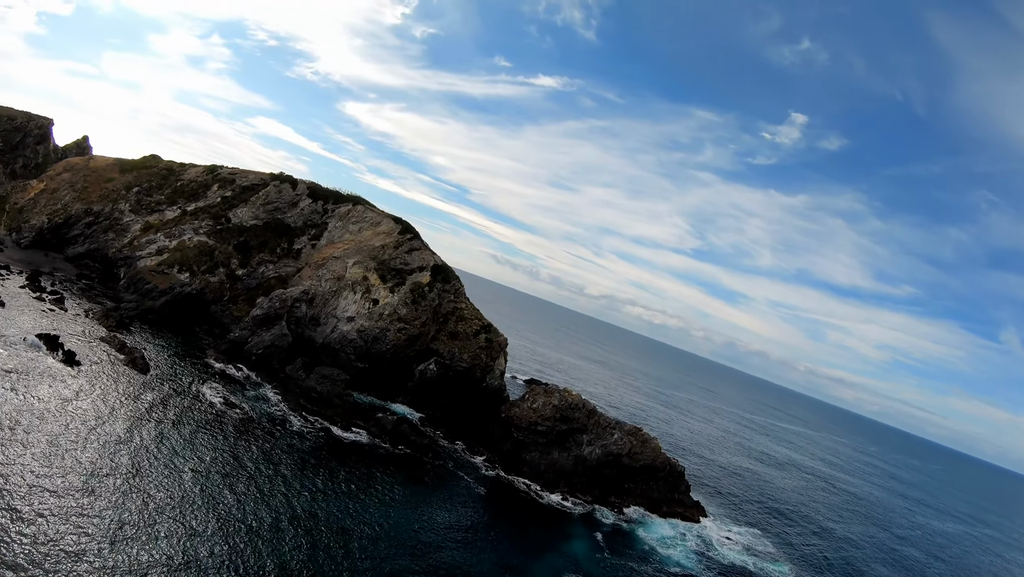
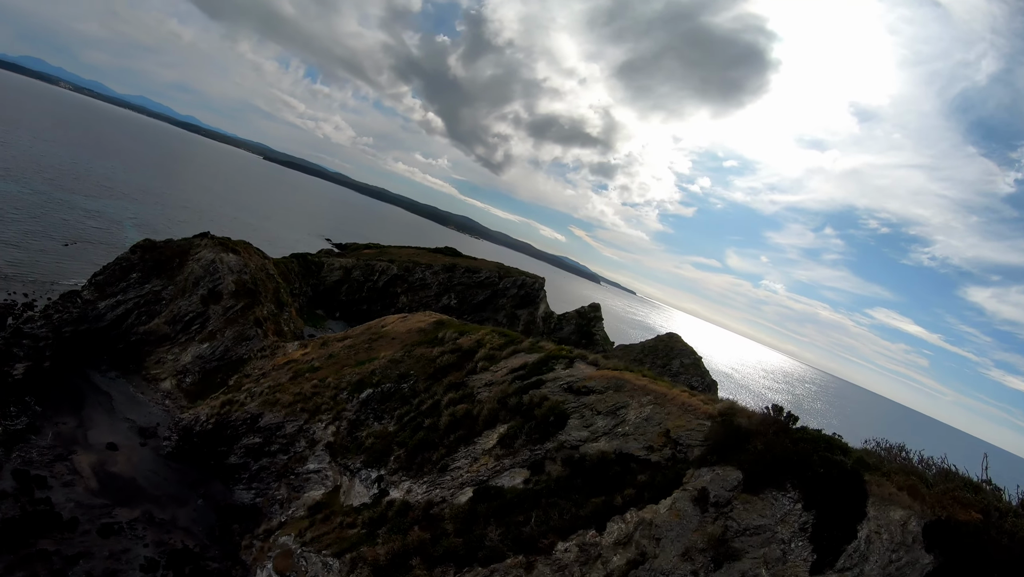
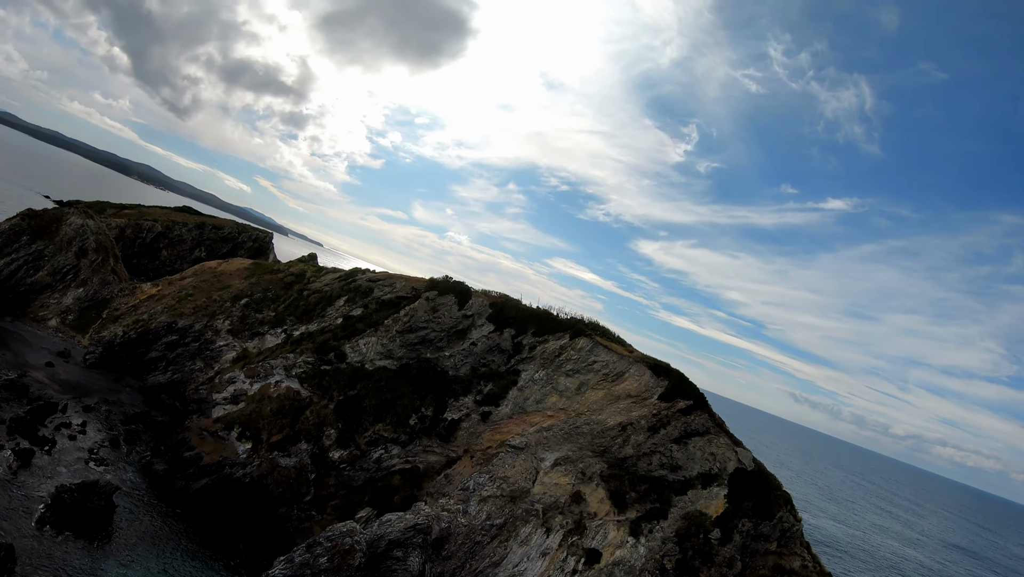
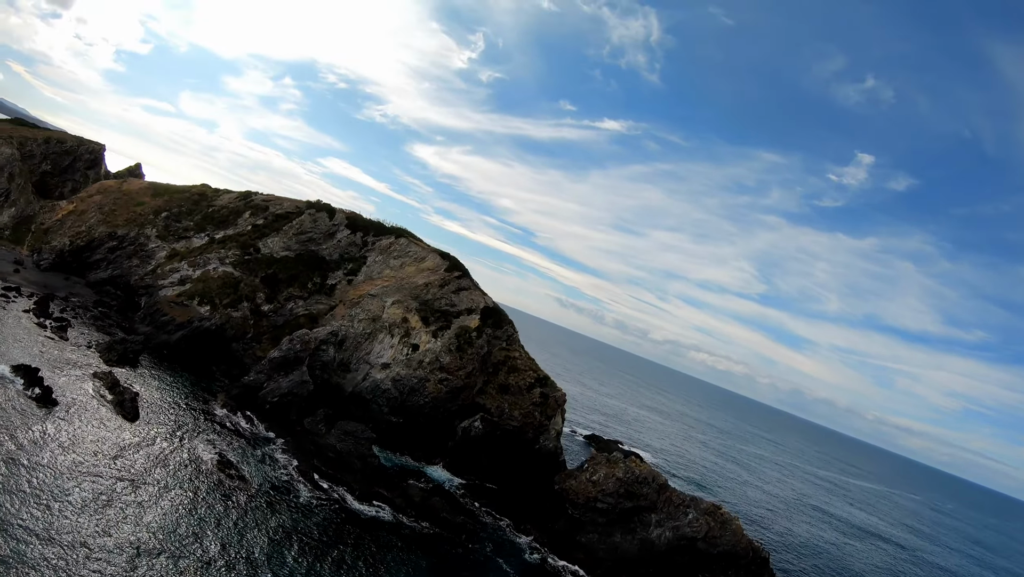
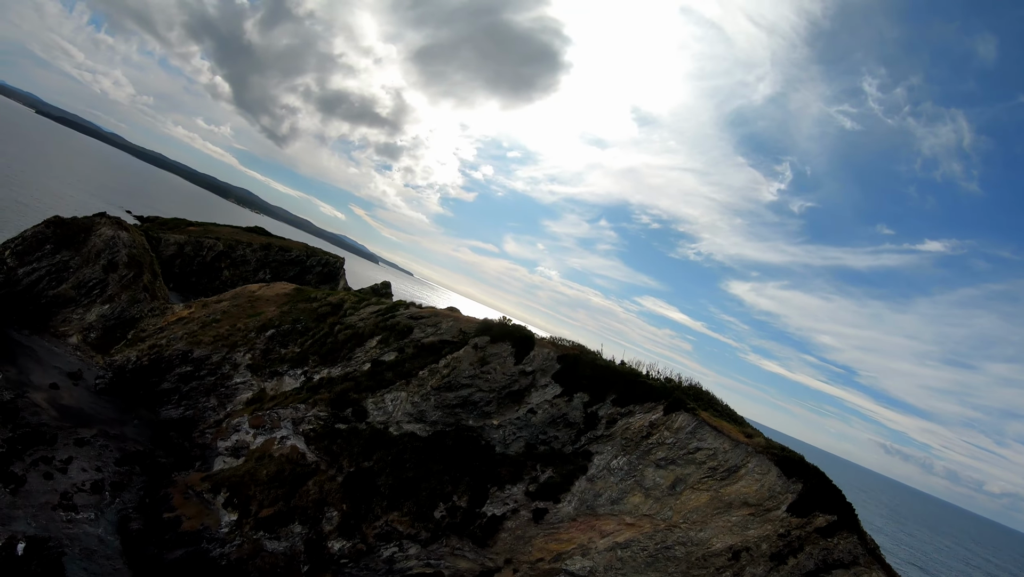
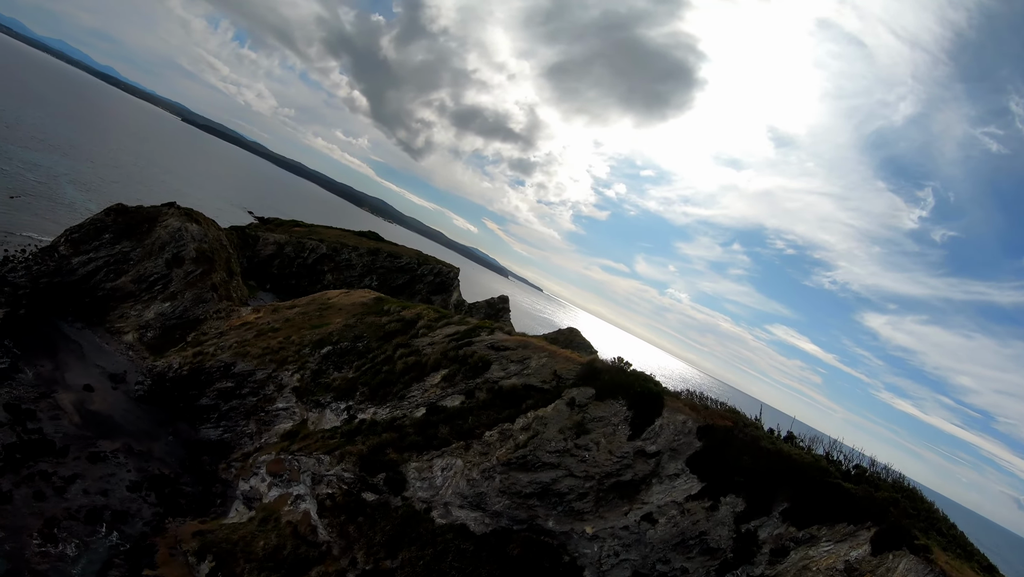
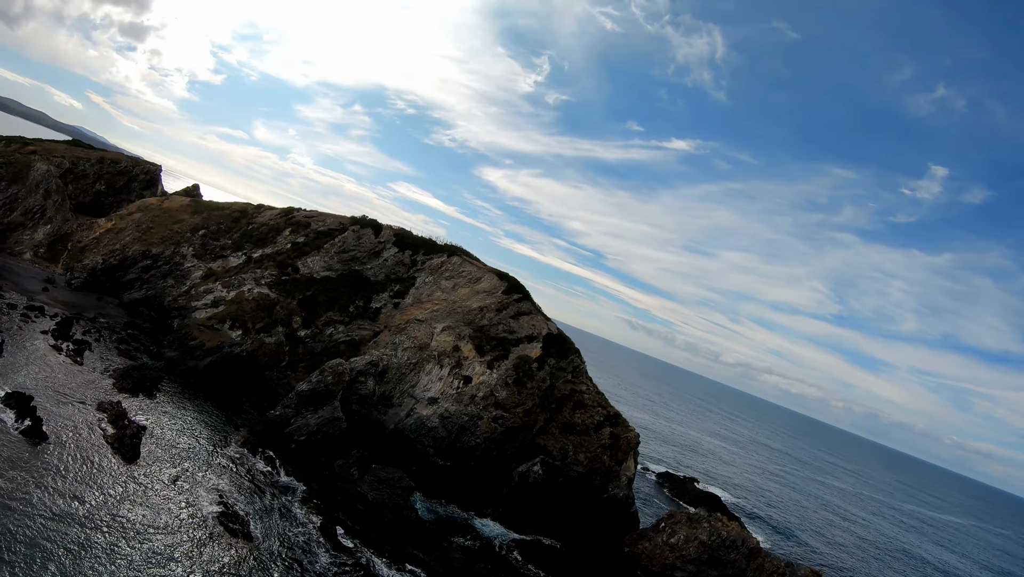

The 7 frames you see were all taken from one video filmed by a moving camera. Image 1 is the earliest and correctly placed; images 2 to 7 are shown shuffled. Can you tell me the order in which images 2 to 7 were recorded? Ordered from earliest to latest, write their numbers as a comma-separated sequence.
4, 7, 3, 5, 6, 2
